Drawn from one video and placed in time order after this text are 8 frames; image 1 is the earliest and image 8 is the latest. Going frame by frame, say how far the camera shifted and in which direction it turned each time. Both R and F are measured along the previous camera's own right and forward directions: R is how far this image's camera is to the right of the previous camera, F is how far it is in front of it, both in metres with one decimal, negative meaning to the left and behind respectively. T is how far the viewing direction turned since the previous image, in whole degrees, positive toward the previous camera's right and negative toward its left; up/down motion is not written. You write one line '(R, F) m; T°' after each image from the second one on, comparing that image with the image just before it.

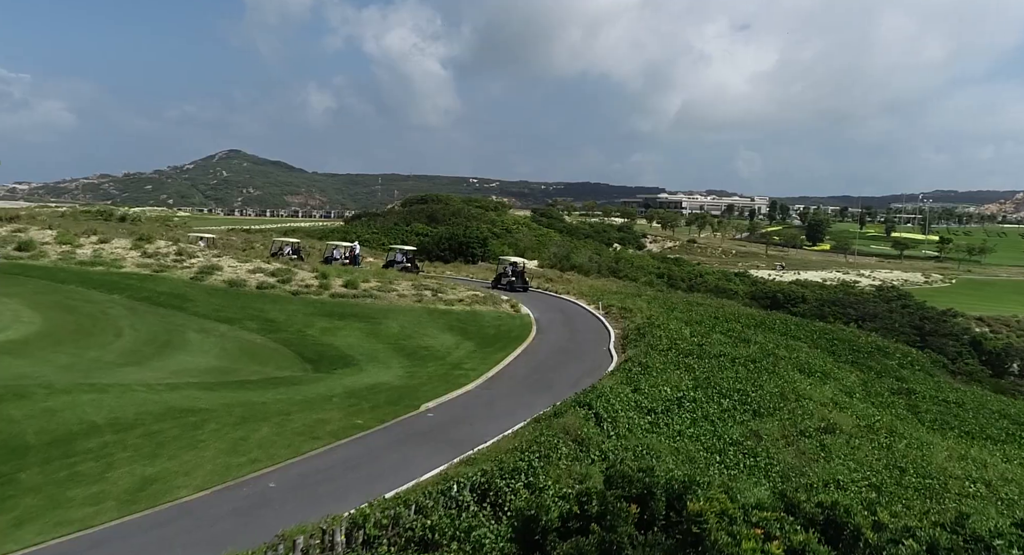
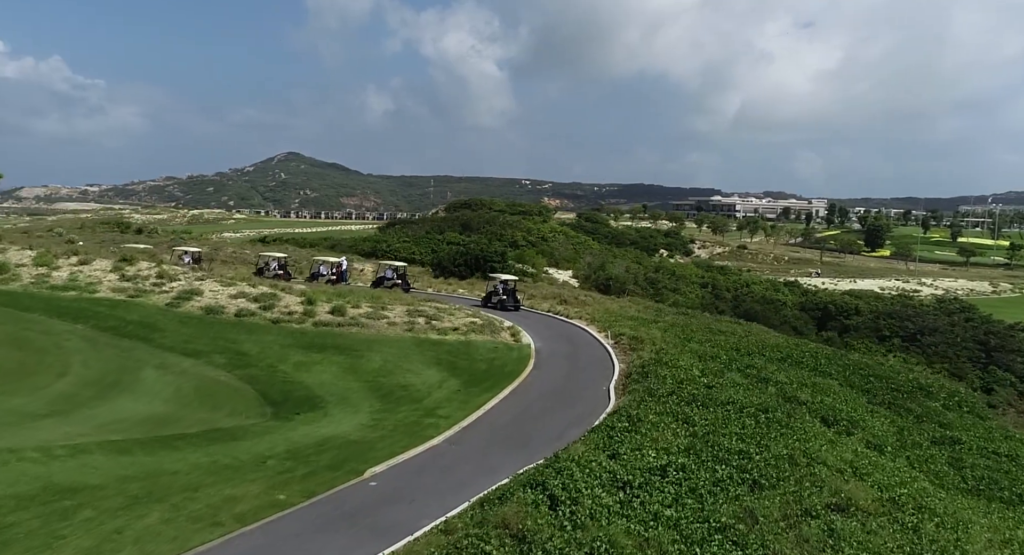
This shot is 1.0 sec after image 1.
(+1.3, +2.1) m; -3°
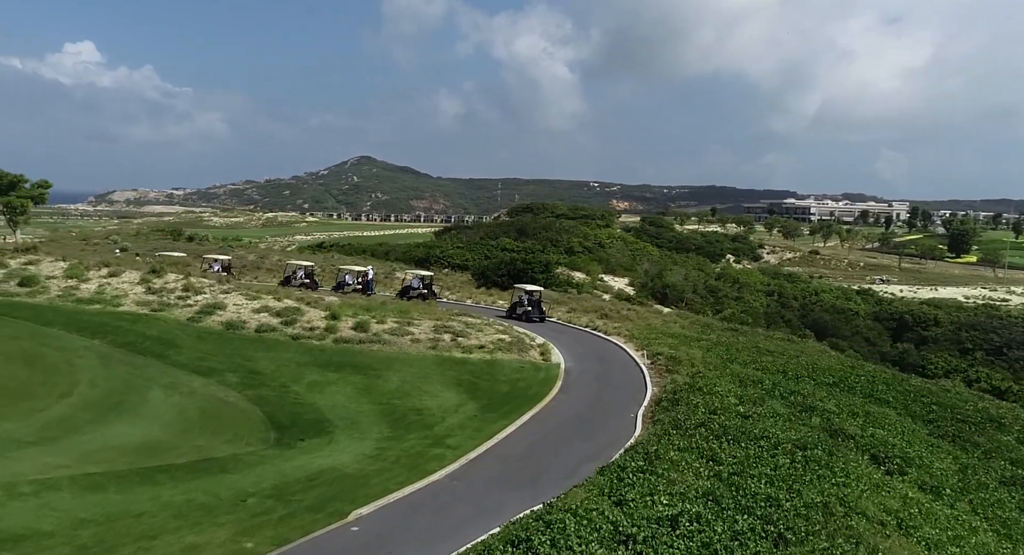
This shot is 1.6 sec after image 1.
(+0.9, +1.2) m; -4°
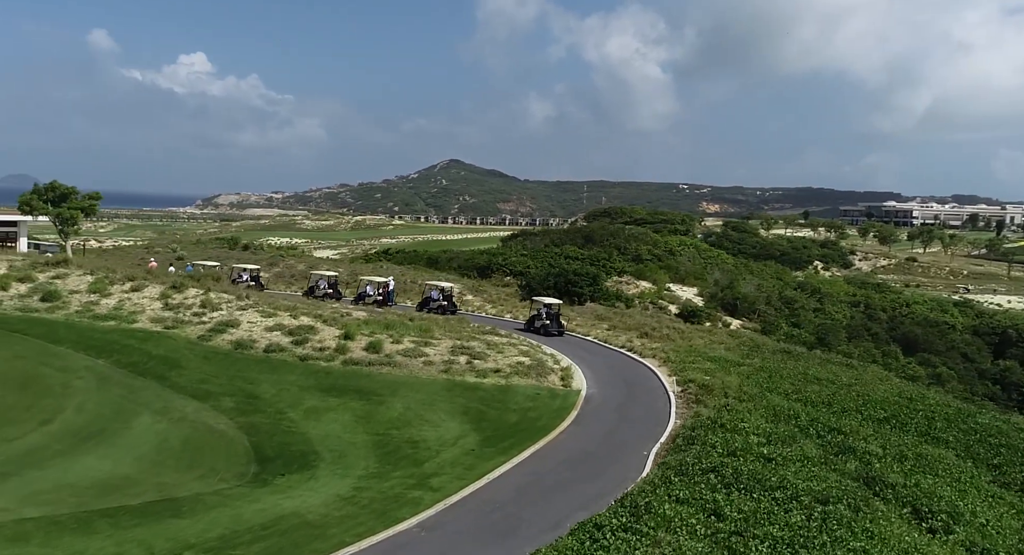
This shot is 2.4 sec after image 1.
(+1.6, +1.4) m; -5°
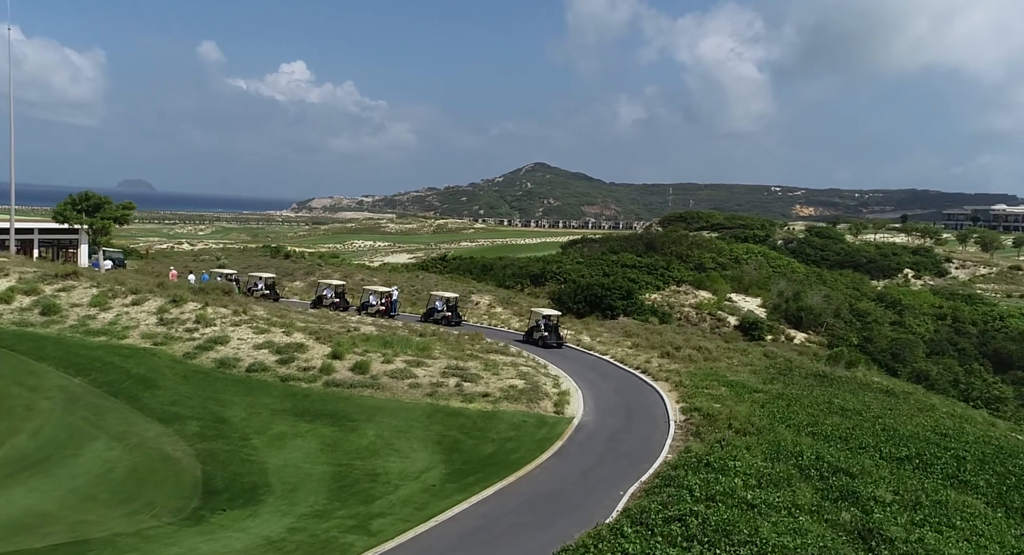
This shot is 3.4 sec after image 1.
(+2.2, +1.4) m; -5°
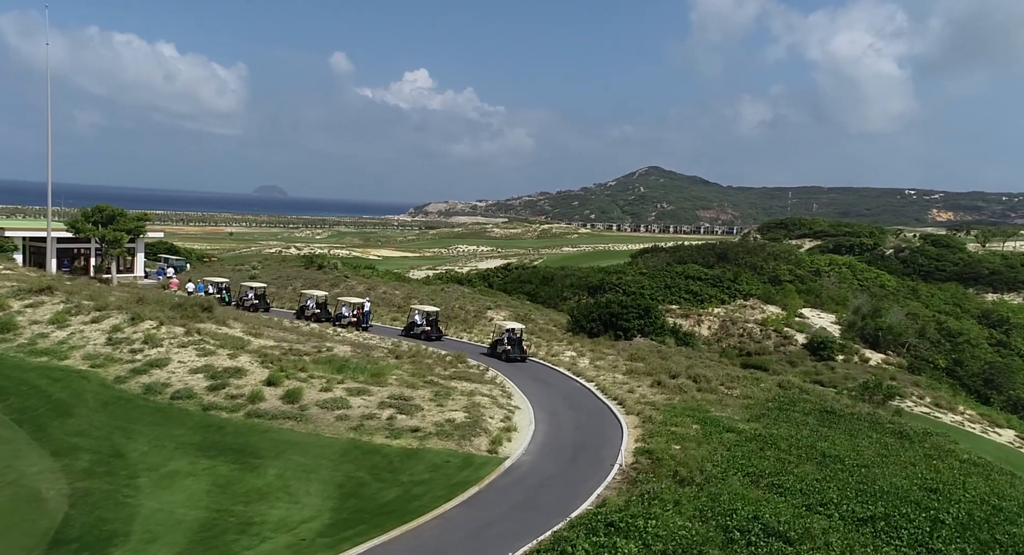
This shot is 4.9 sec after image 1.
(+3.8, +2.0) m; -6°
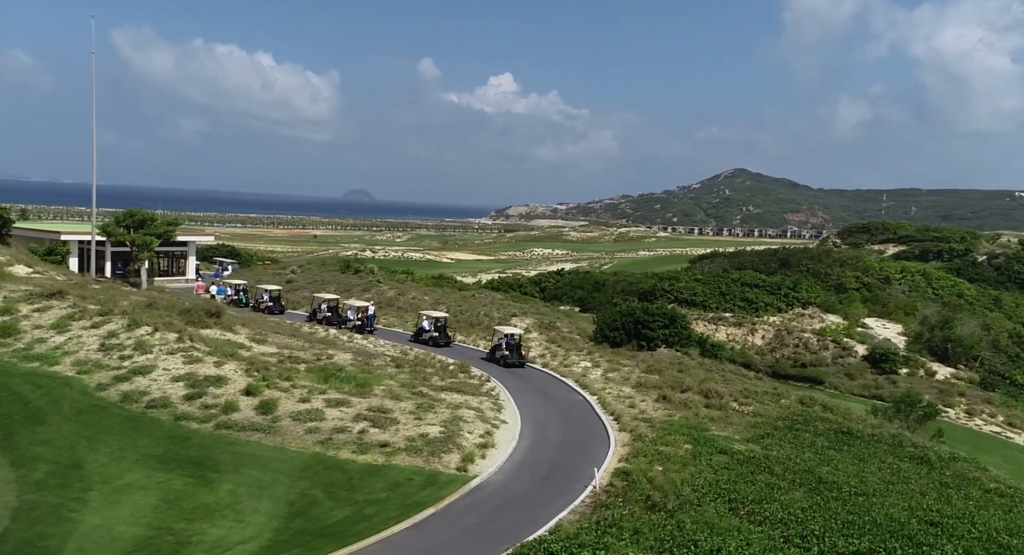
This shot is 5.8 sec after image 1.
(+2.3, +1.0) m; -5°
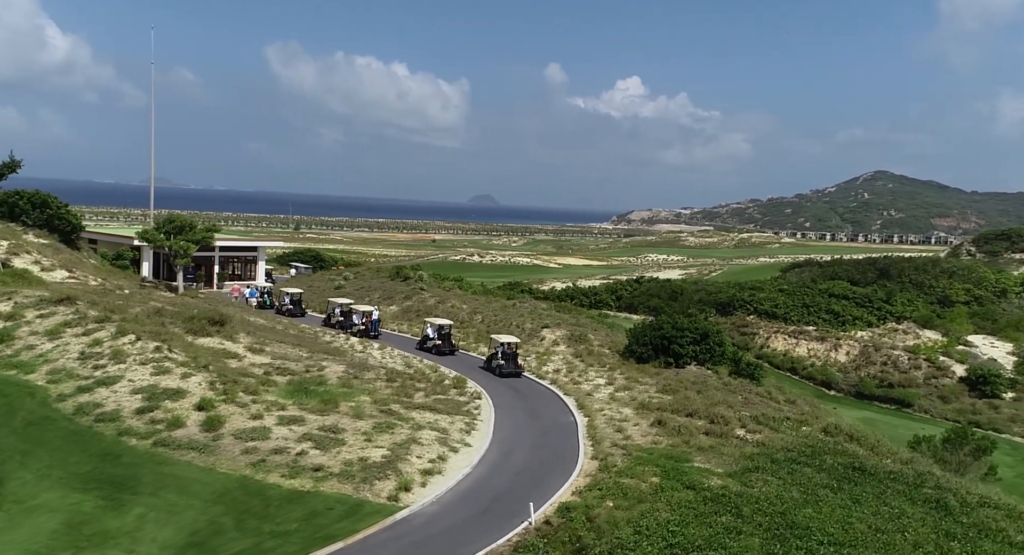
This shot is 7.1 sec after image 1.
(+3.6, +1.7) m; -7°
